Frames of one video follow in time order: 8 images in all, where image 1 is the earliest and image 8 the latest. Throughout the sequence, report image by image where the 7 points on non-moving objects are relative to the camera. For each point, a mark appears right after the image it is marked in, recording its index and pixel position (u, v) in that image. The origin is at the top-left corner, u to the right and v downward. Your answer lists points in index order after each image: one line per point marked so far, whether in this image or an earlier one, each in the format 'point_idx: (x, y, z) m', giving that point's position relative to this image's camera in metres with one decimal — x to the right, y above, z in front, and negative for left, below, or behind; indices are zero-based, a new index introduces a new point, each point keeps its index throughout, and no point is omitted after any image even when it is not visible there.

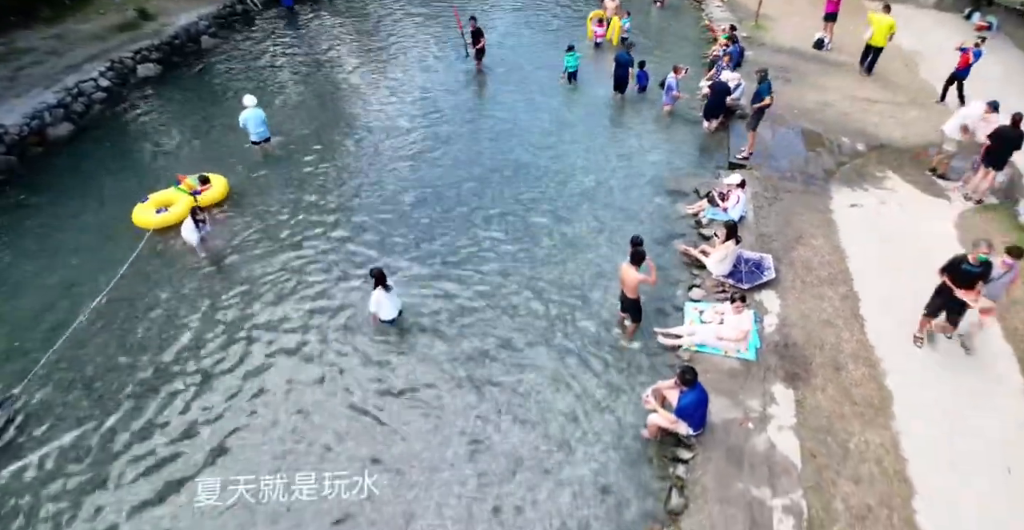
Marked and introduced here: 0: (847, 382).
0: (+5.1, -1.7, +8.7) m
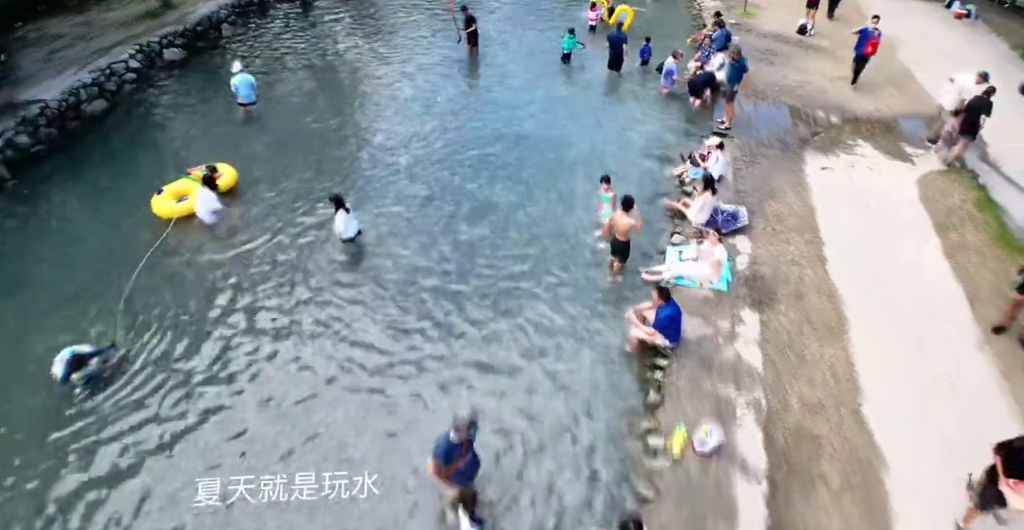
0: (+5.1, -0.7, +9.8) m
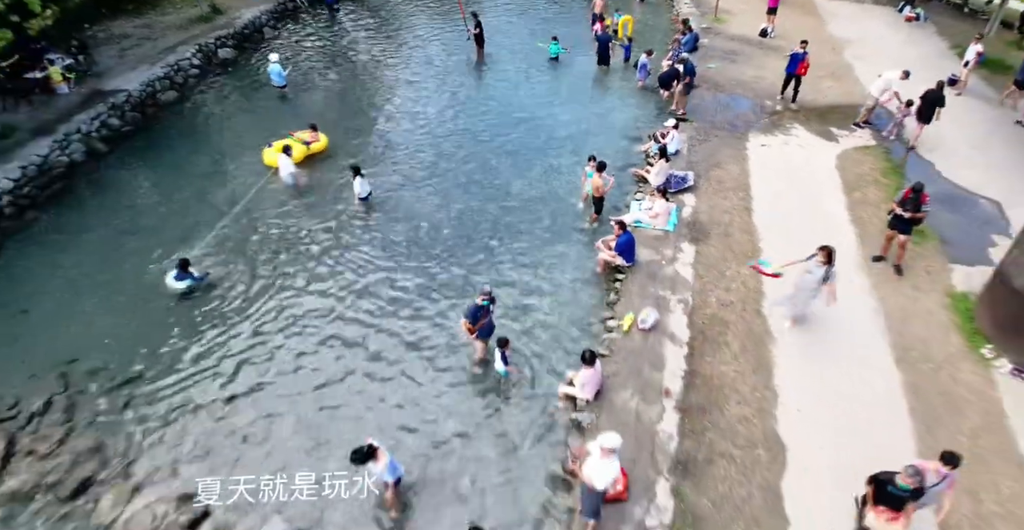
0: (+5.1, +0.5, +12.9) m
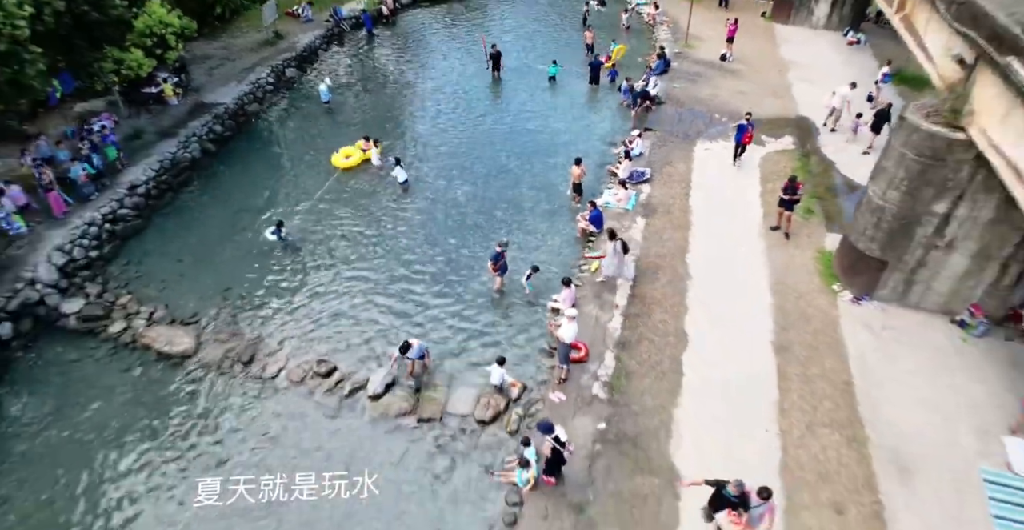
0: (+5.3, +1.5, +18.2) m
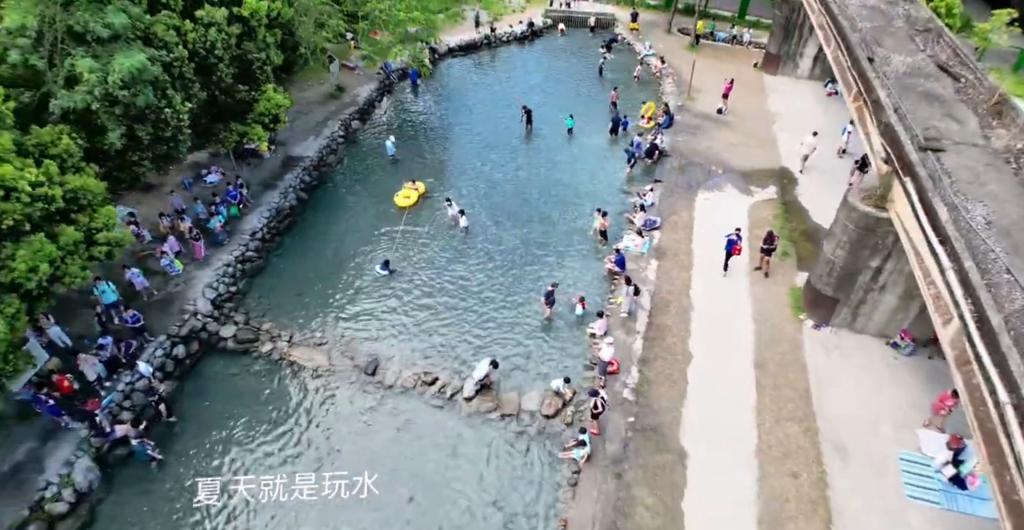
0: (+7.1, +0.2, +23.4) m
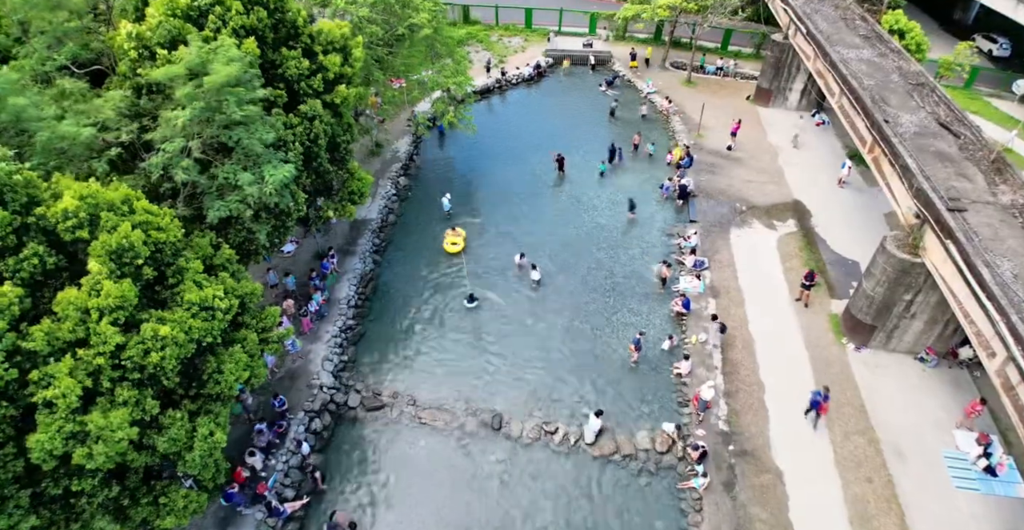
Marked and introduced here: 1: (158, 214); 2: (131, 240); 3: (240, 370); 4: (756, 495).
0: (+10.8, -1.6, +26.9) m
1: (-10.1, +1.5, +15.8) m
2: (-9.7, +0.7, +14.4) m
3: (-8.0, -3.1, +16.3) m
4: (+8.8, -8.3, +19.7) m
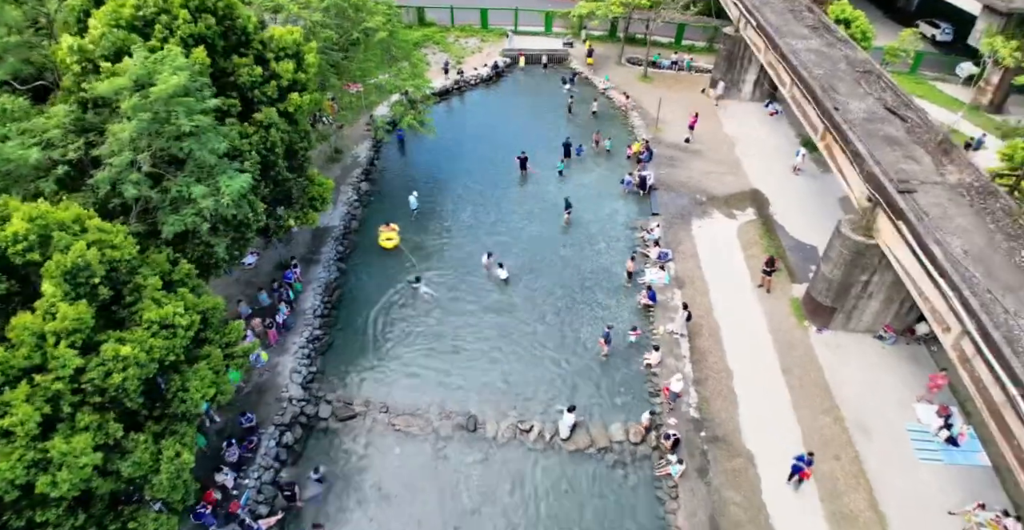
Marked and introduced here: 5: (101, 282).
0: (+9.2, -1.1, +27.4) m
1: (-11.2, +0.9, +15.2) m
2: (-10.7, +0.2, +13.8) m
3: (-8.8, -3.5, +15.8) m
4: (+8.0, -7.9, +20.1) m
5: (-10.9, -0.4, +14.5) m
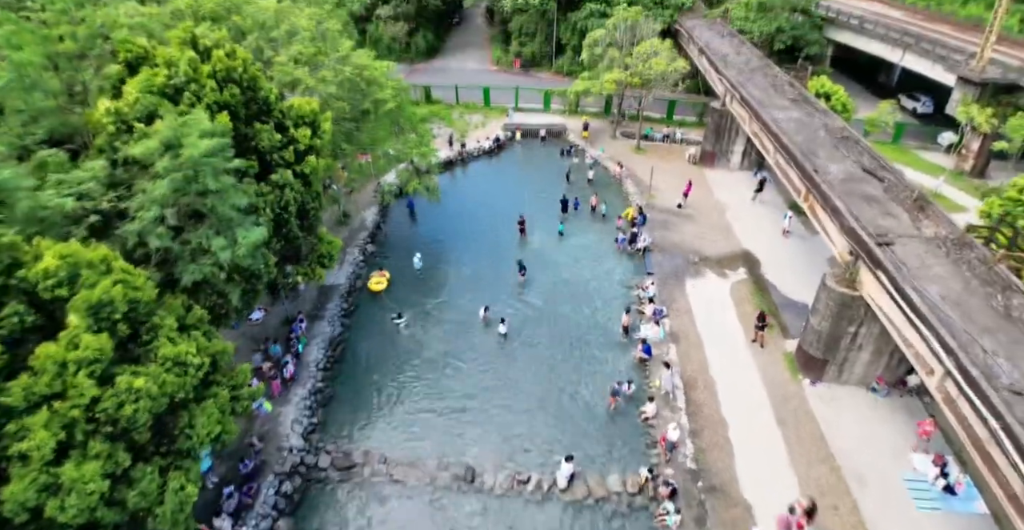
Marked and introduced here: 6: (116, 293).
0: (+9.2, -3.8, +28.1) m
1: (-11.4, -0.4, +16.4) m
2: (-10.9, -0.9, +14.9) m
3: (-9.0, -4.8, +16.4) m
4: (+7.8, -9.6, +20.0) m
5: (-11.1, -1.6, +15.5) m
6: (-10.8, -0.8, +15.0) m
